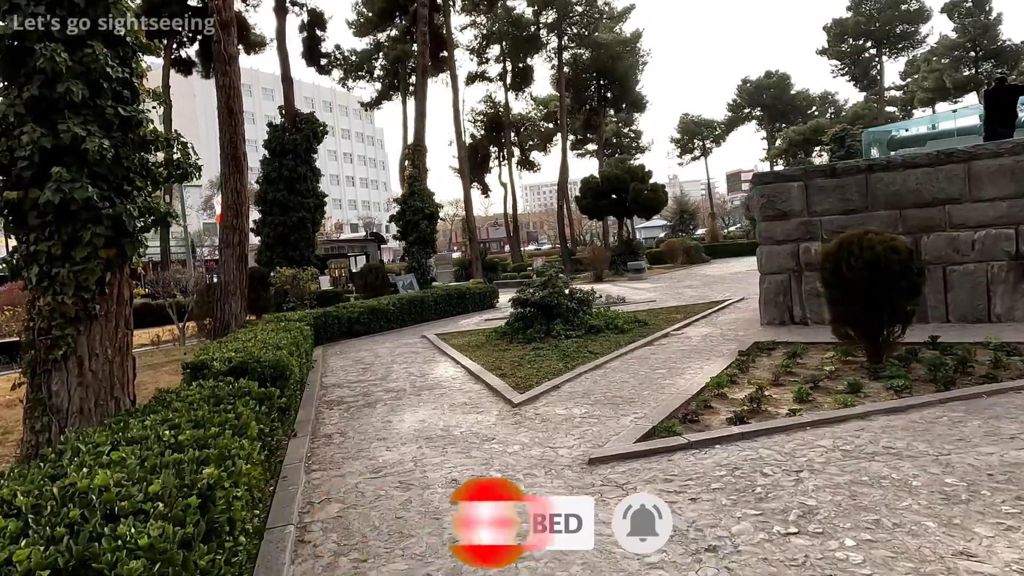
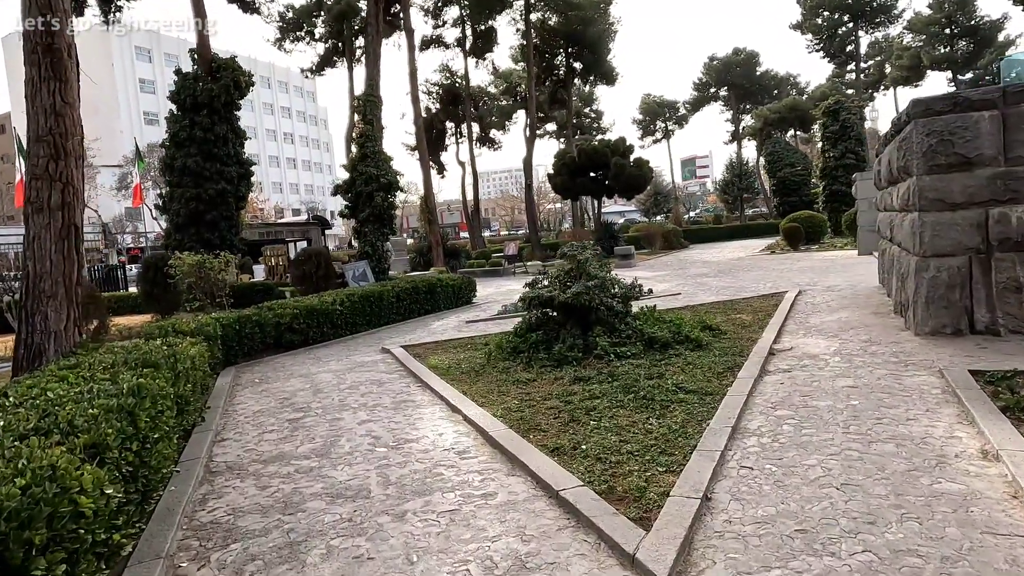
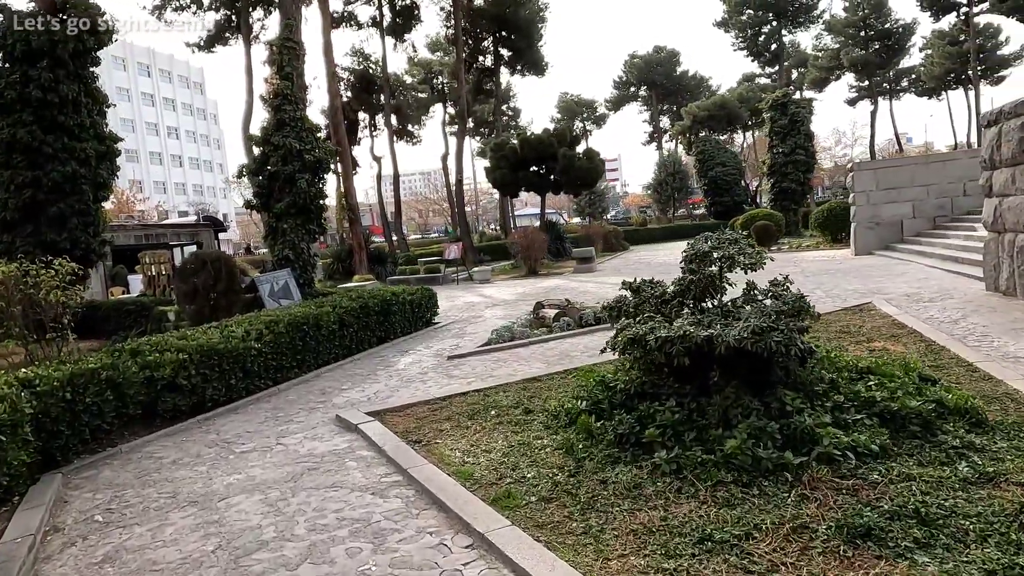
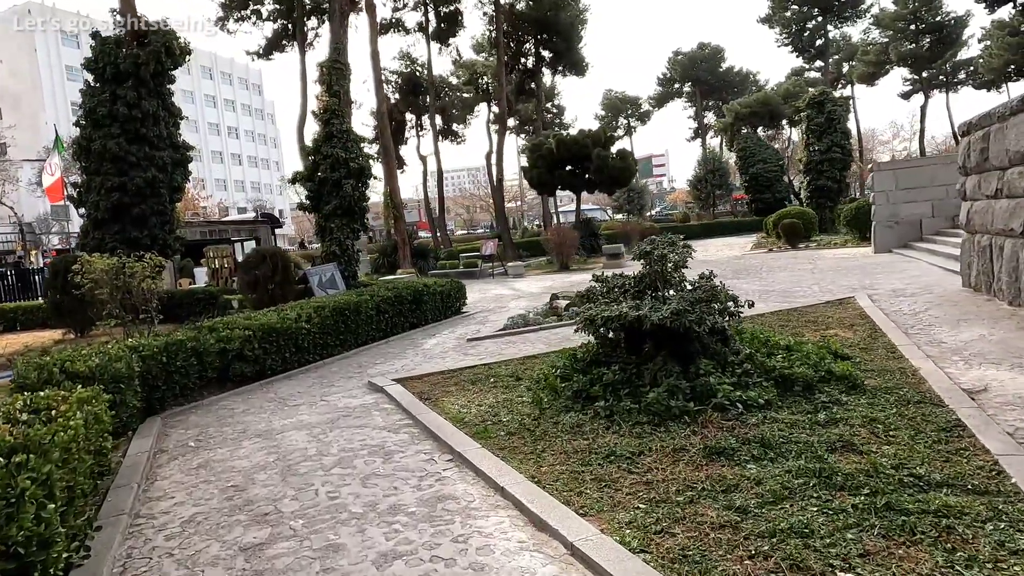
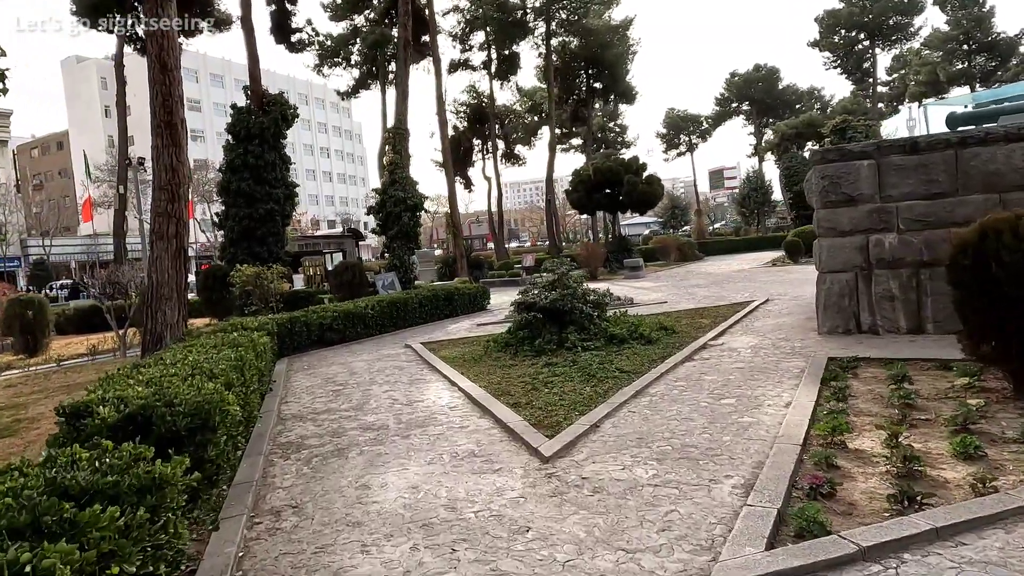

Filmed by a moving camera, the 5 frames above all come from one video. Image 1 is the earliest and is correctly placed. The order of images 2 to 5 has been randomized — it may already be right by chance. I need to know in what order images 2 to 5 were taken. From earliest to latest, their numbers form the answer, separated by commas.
5, 2, 4, 3
